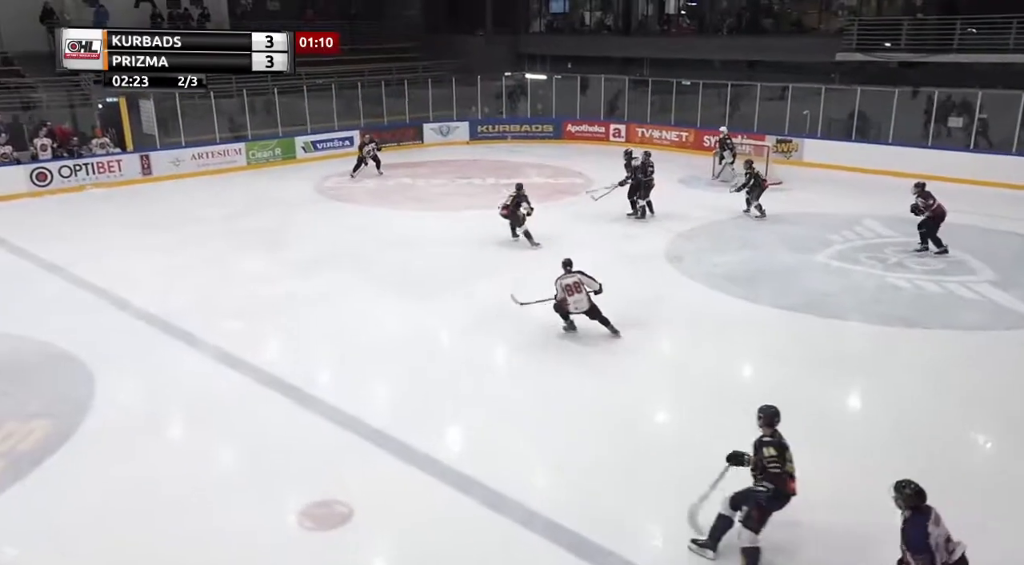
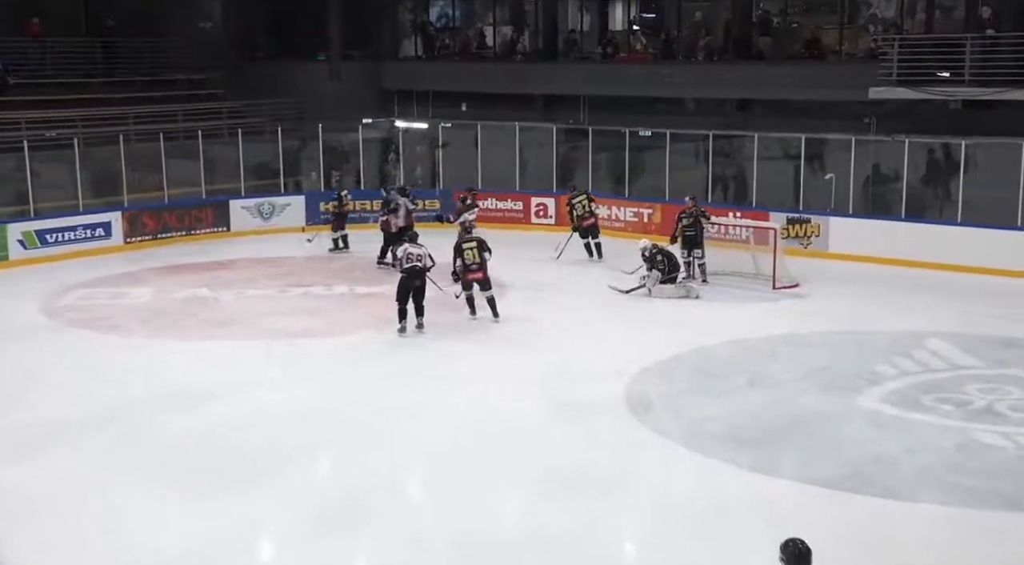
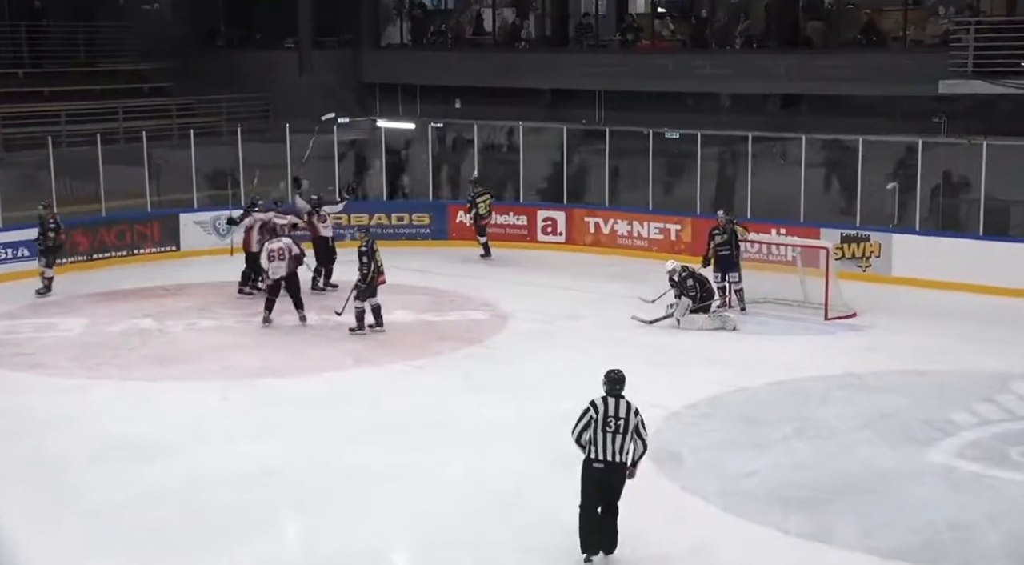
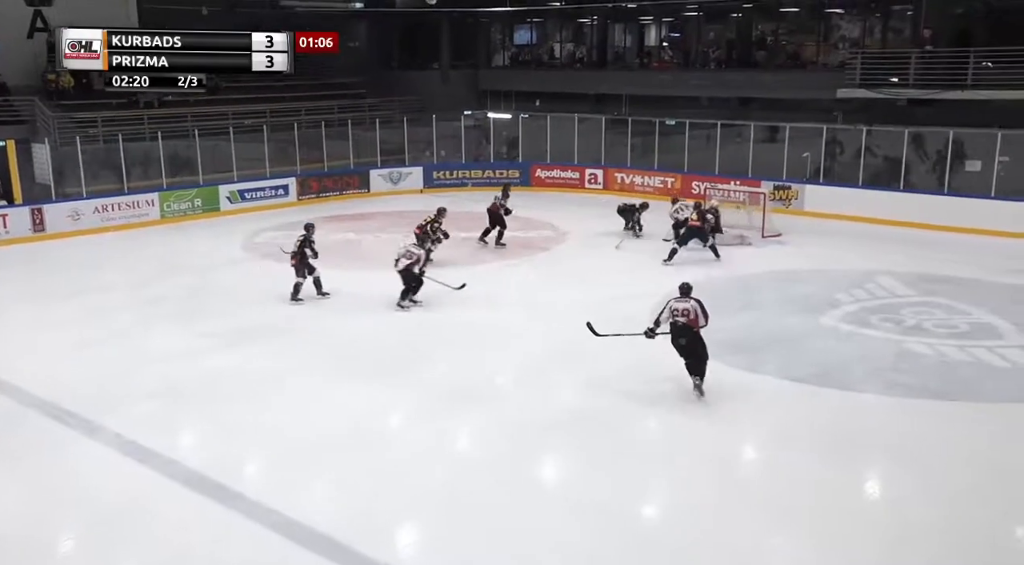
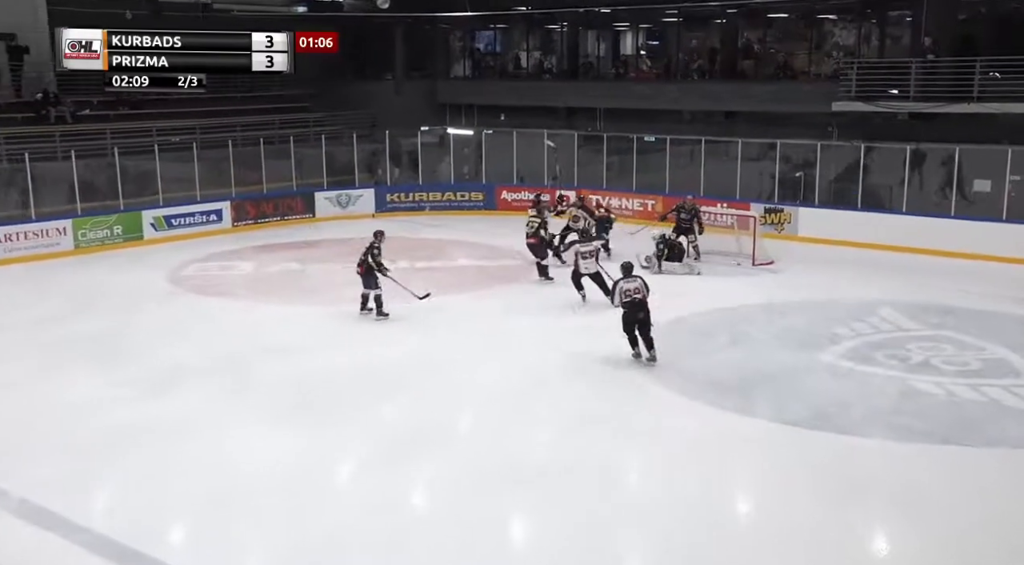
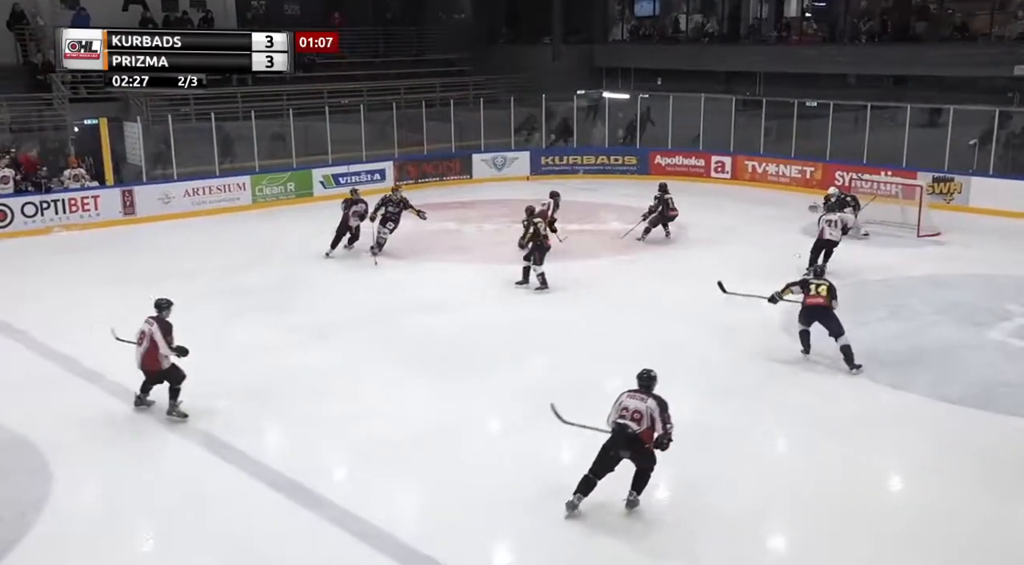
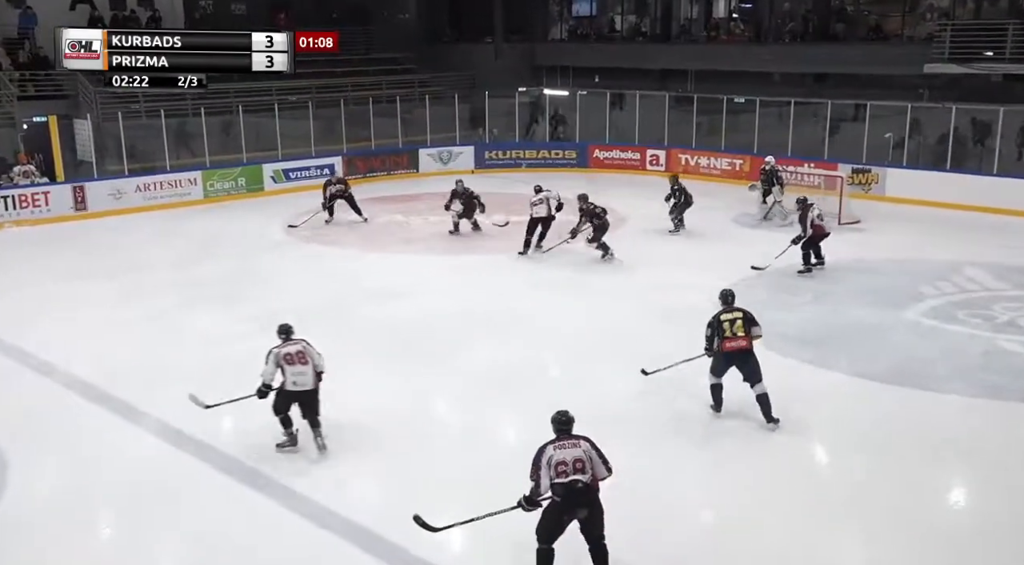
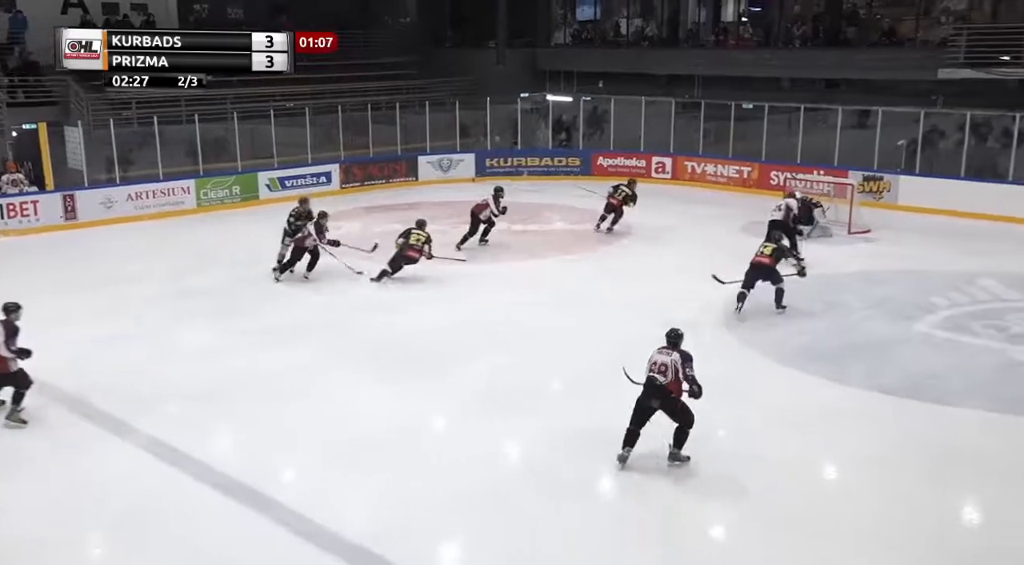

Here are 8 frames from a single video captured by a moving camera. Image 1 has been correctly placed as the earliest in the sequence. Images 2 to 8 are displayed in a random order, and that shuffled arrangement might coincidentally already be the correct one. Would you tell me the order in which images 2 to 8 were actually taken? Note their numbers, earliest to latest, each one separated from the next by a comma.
7, 6, 8, 4, 5, 2, 3
